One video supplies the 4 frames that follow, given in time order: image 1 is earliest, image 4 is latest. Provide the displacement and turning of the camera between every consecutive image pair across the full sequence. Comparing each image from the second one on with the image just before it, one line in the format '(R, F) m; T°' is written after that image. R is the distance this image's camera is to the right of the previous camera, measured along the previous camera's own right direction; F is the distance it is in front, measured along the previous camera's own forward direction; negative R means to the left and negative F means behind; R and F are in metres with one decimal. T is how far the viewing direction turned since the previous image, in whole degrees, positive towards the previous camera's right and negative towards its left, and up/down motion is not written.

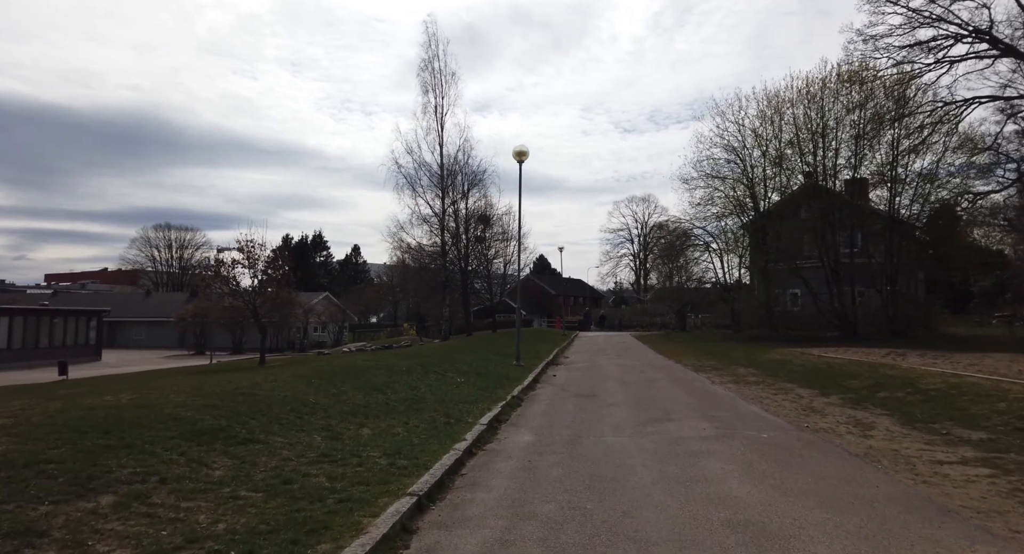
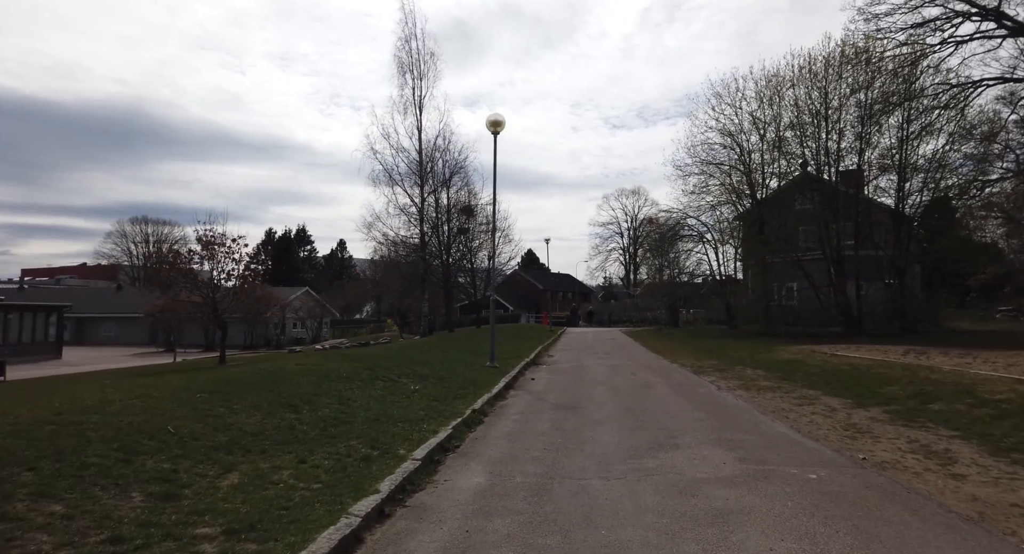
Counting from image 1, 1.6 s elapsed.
(+0.5, +2.3) m; +1°
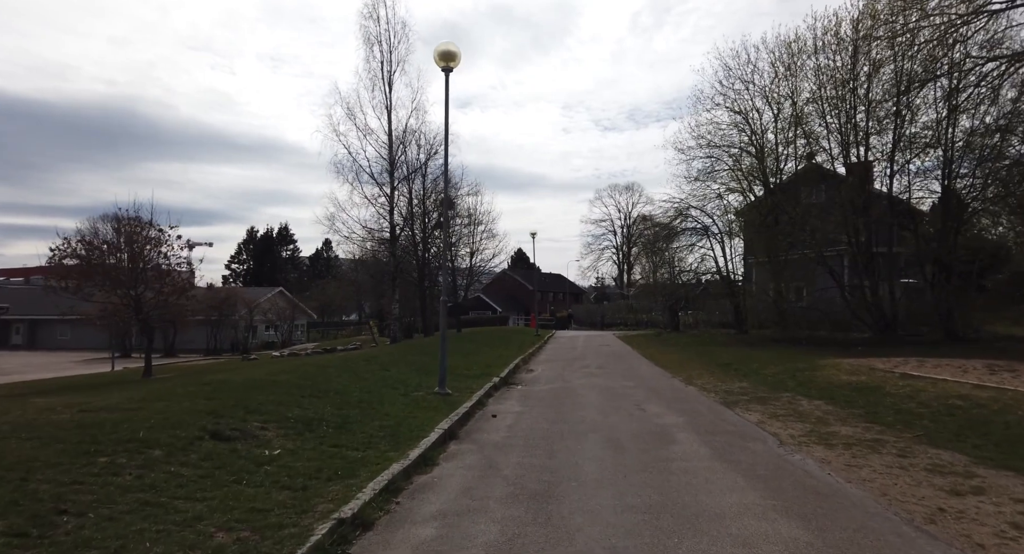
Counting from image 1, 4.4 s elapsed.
(+0.7, +4.4) m; +1°
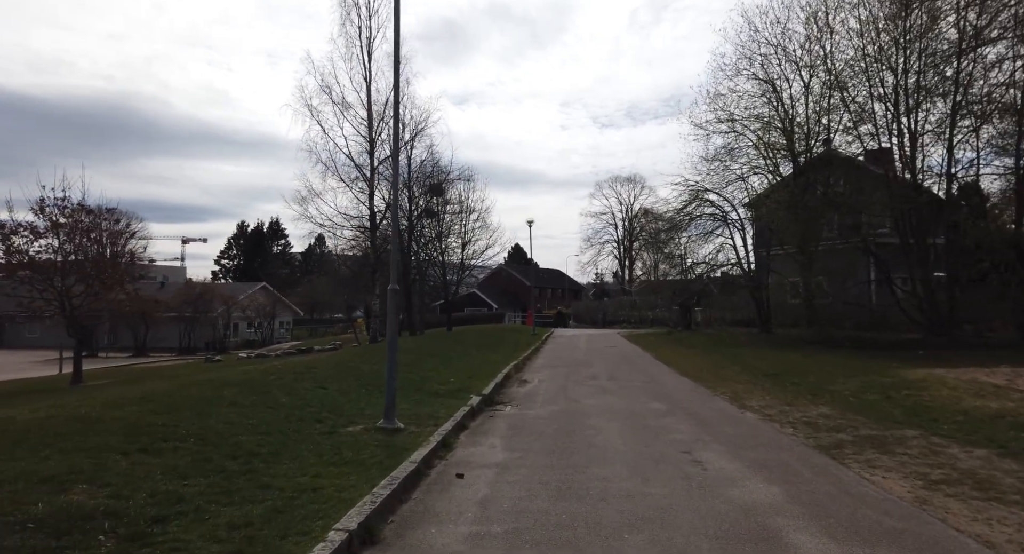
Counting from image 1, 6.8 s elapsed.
(+0.2, +3.8) m; 0°
